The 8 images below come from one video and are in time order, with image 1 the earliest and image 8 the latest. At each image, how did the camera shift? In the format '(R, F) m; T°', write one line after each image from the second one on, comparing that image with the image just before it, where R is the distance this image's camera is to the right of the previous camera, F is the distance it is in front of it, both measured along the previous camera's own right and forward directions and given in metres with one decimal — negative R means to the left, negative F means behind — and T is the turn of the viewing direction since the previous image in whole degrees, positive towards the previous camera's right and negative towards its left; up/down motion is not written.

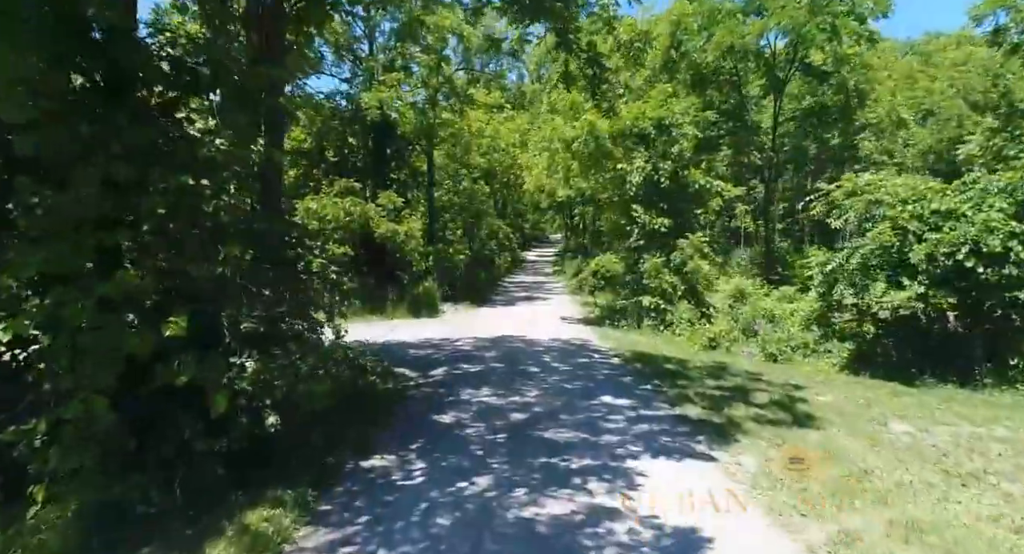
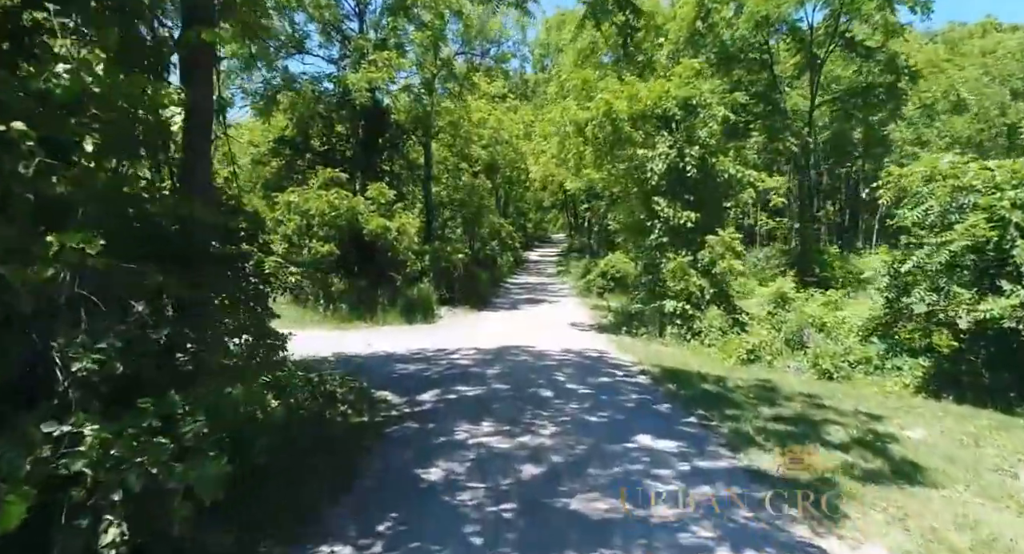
(-0.1, +1.9) m; 0°
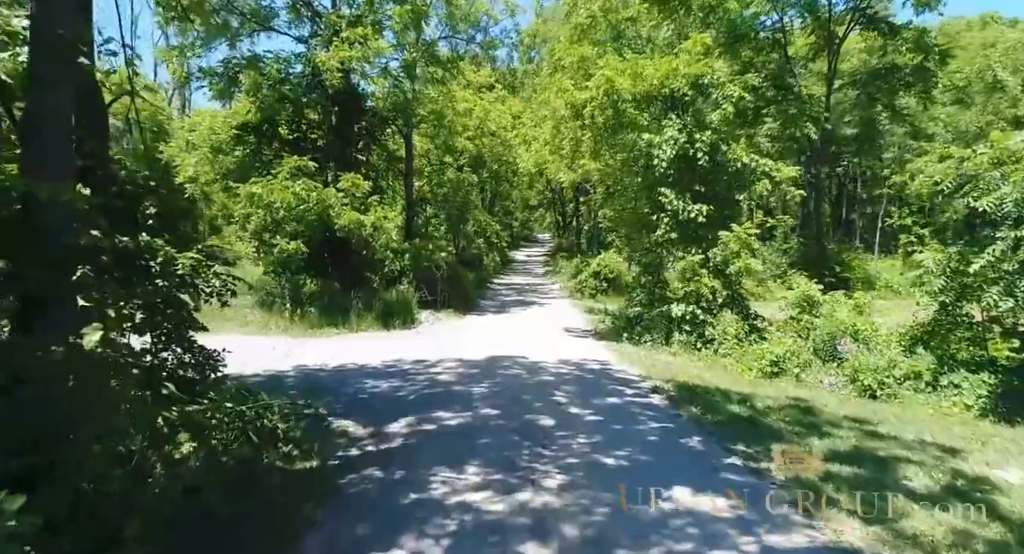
(-0.1, +1.6) m; +1°
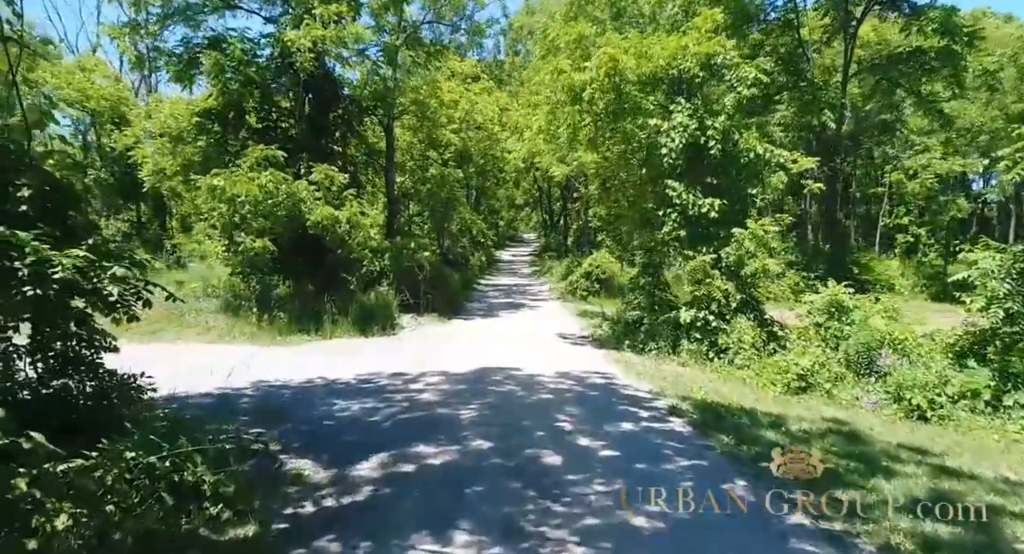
(-0.1, +1.3) m; +2°
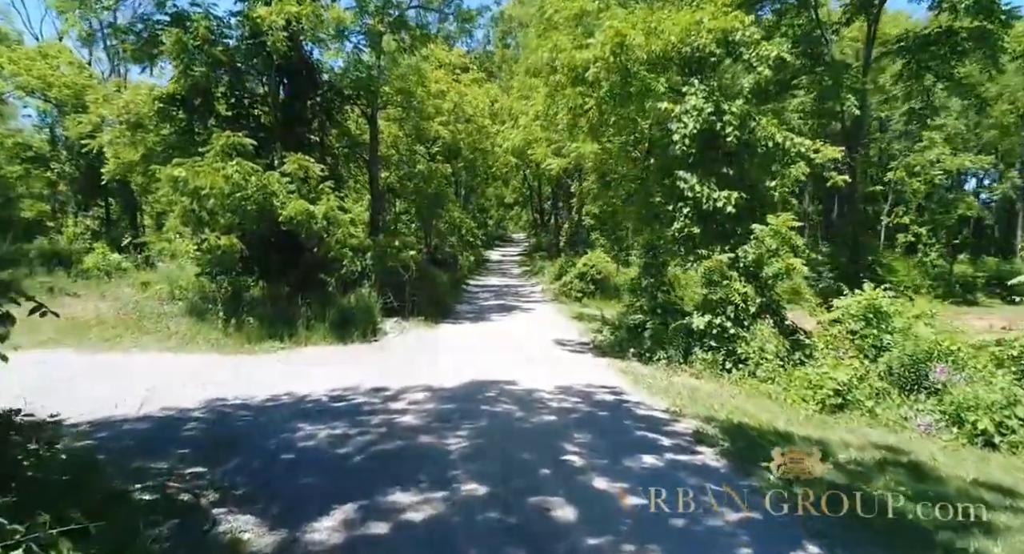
(-0.1, +1.2) m; +1°
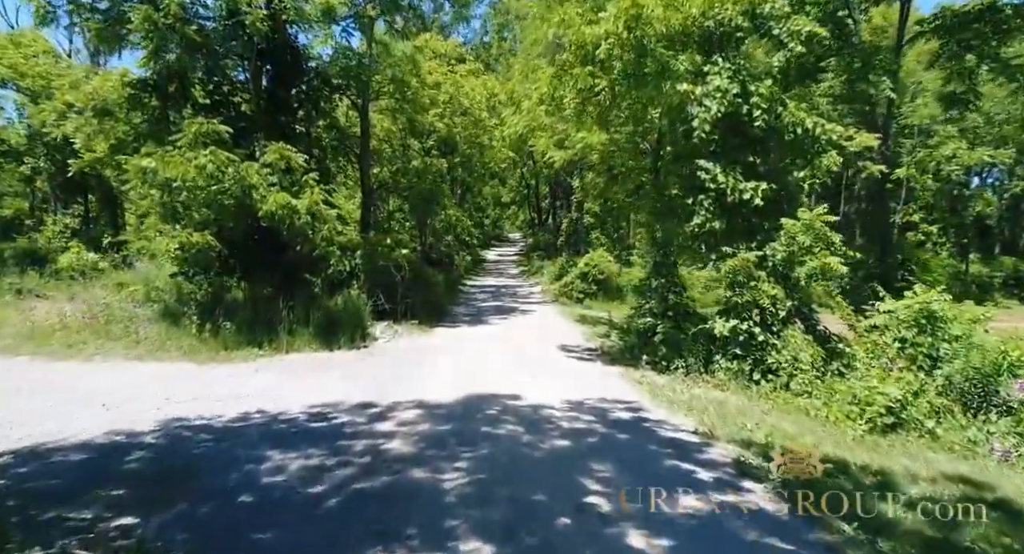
(-0.1, +1.0) m; 0°
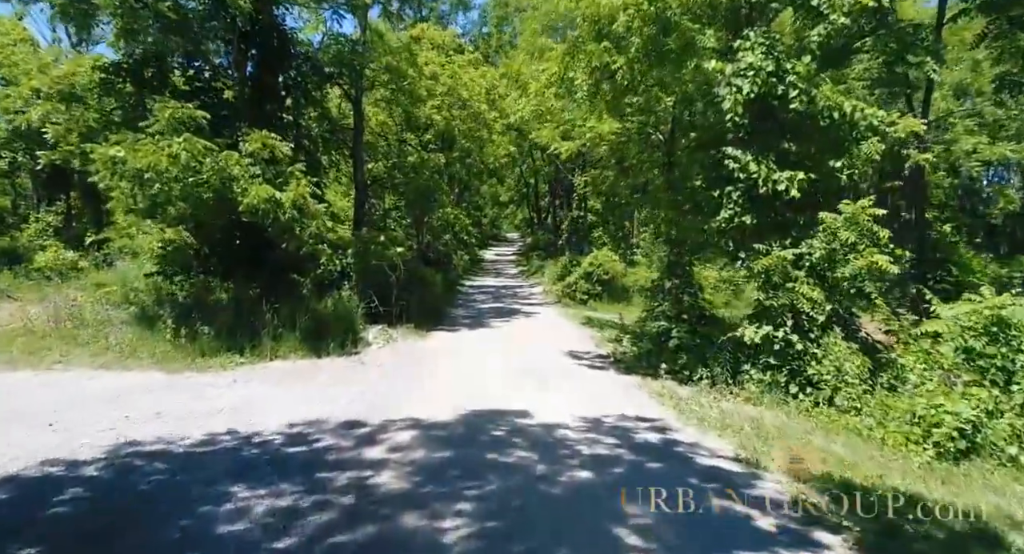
(-0.1, +1.0) m; 0°
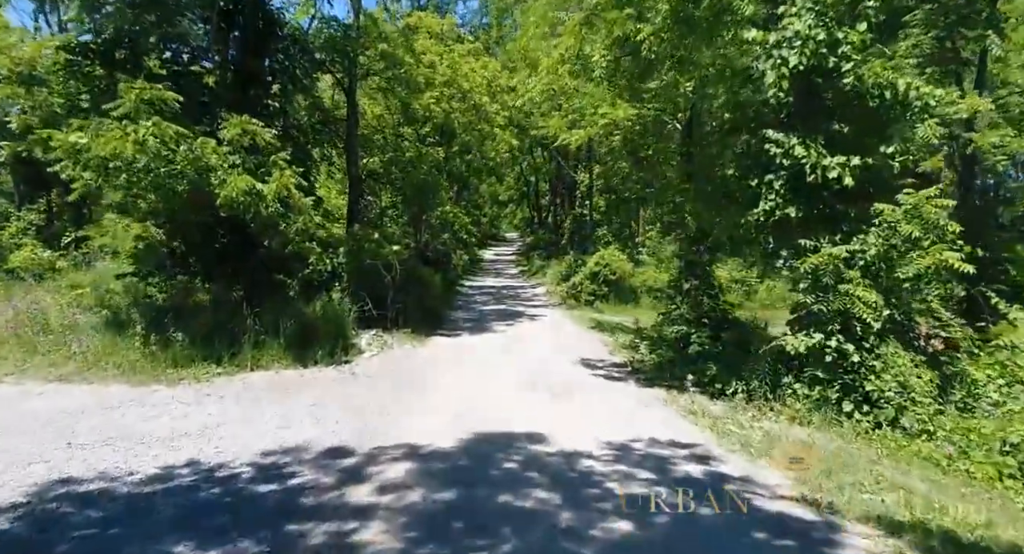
(-0.2, +1.1) m; 0°
